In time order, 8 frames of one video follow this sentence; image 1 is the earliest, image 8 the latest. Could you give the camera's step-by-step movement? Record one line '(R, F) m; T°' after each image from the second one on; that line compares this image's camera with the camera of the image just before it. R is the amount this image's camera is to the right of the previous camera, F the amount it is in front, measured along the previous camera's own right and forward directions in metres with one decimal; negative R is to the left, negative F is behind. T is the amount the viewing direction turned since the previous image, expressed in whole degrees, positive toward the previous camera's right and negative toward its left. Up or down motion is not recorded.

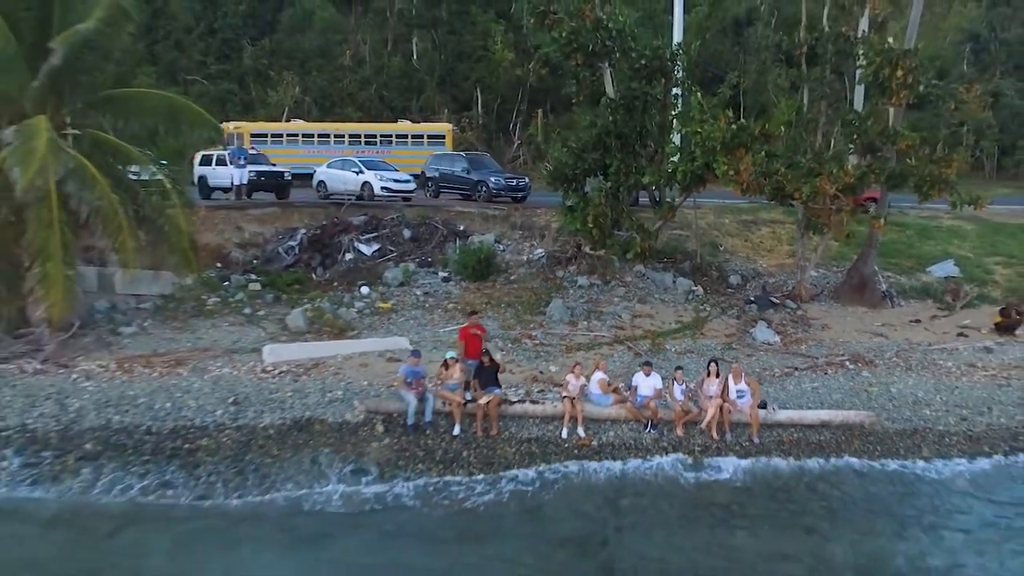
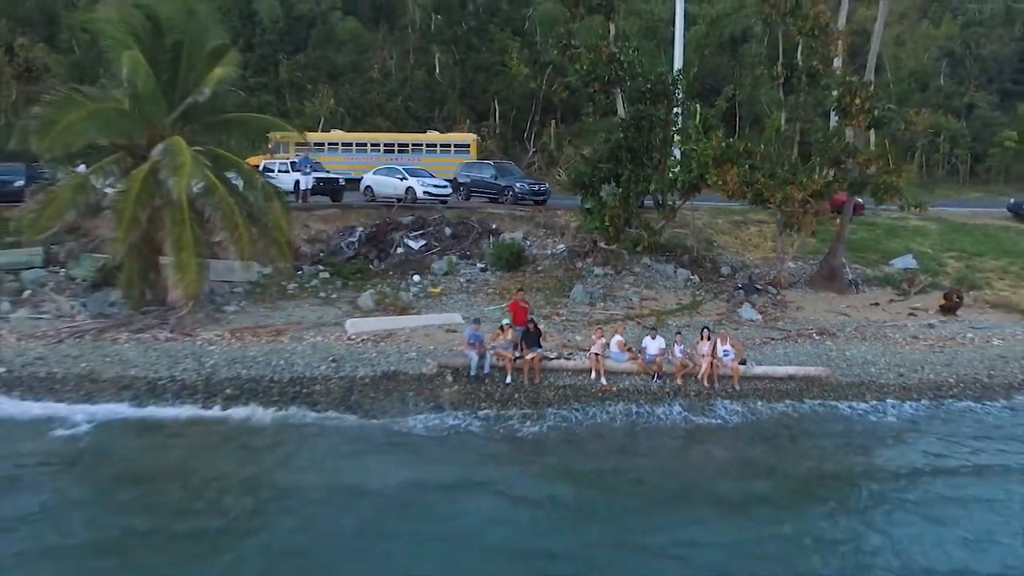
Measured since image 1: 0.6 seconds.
(-0.6, -3.5) m; 0°
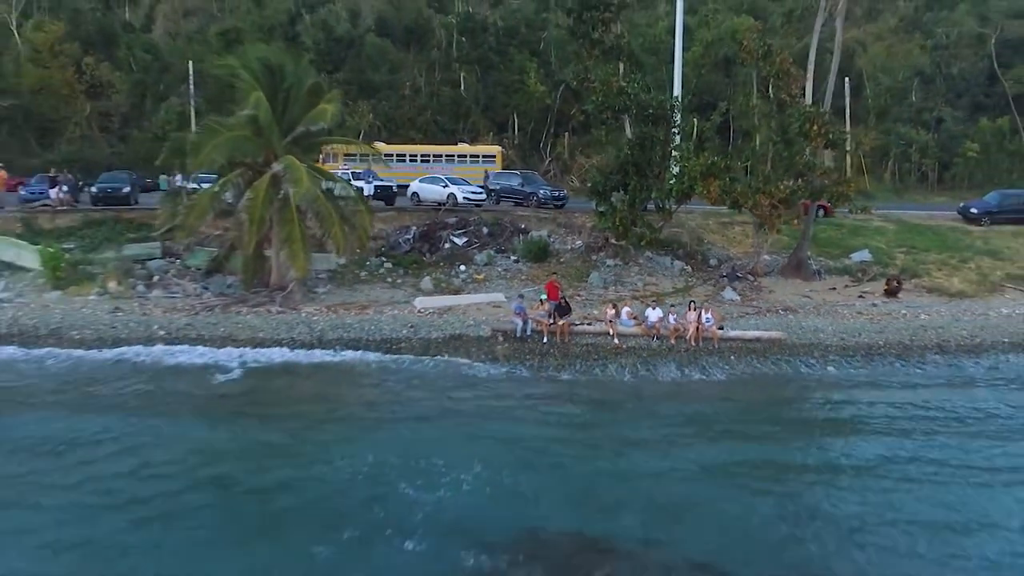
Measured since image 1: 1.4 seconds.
(-0.6, -5.0) m; 0°
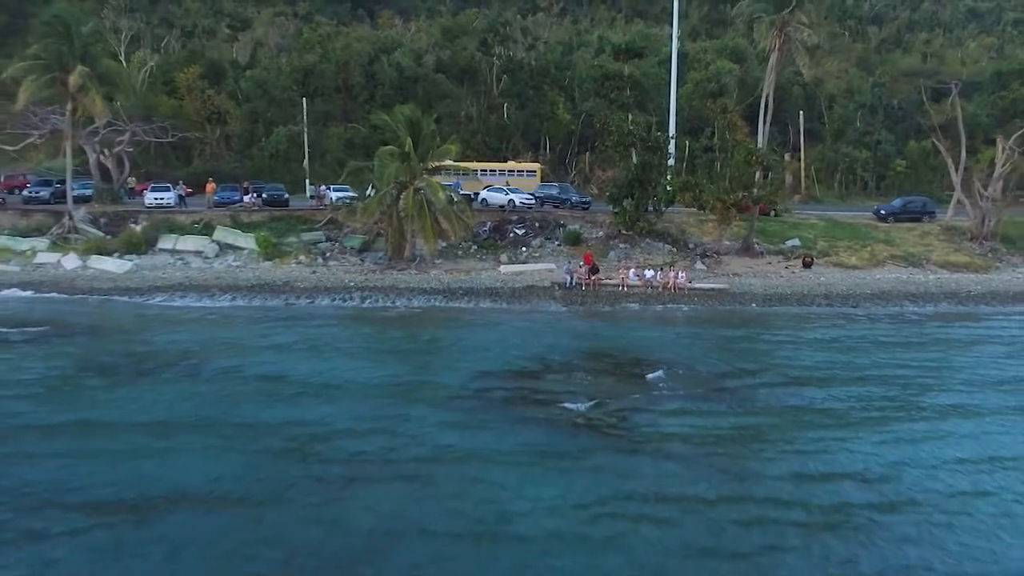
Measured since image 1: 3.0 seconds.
(-1.5, -13.1) m; 0°
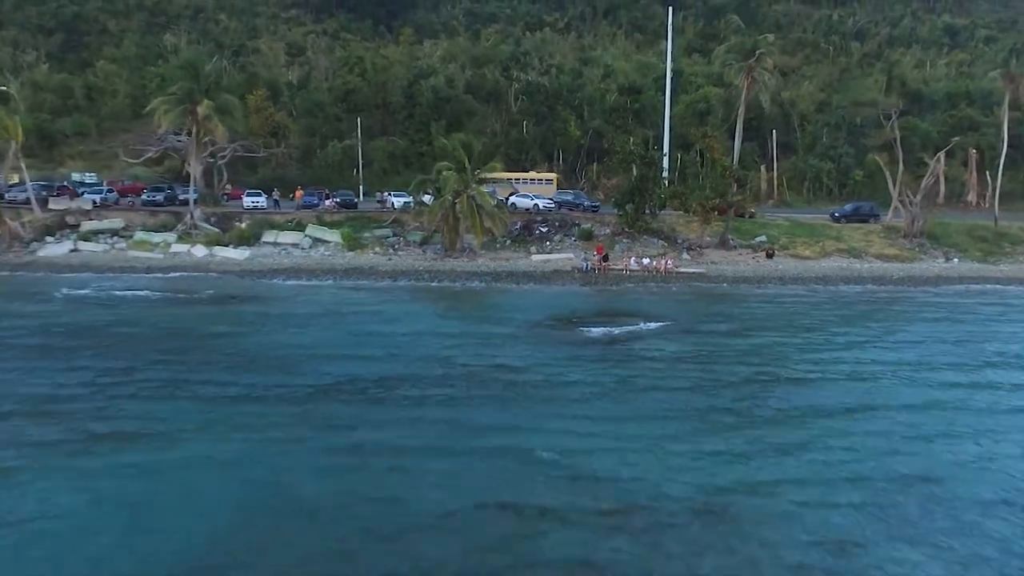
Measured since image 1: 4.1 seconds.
(-1.4, -10.6) m; 0°
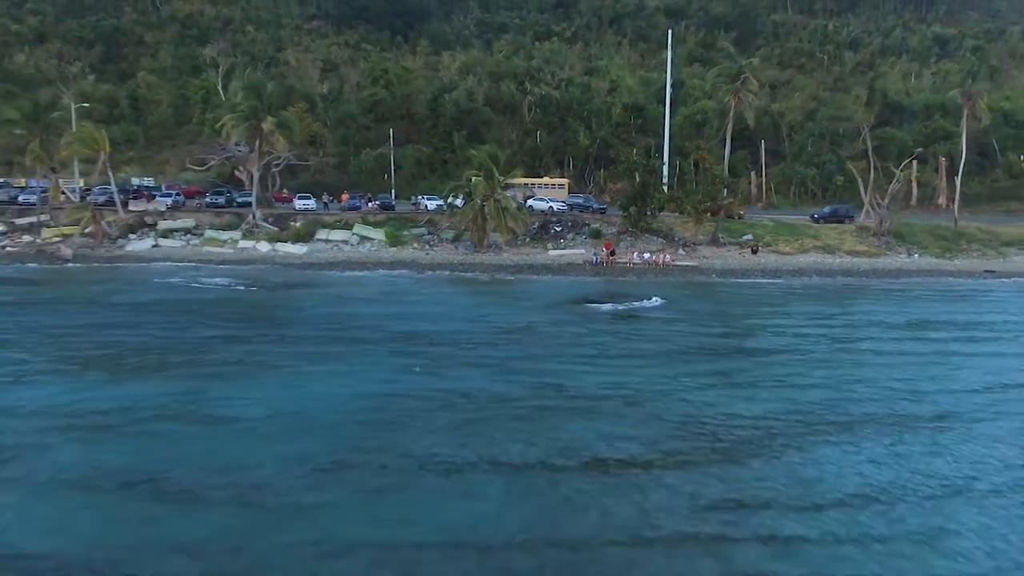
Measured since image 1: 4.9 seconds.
(-0.9, -7.6) m; 0°
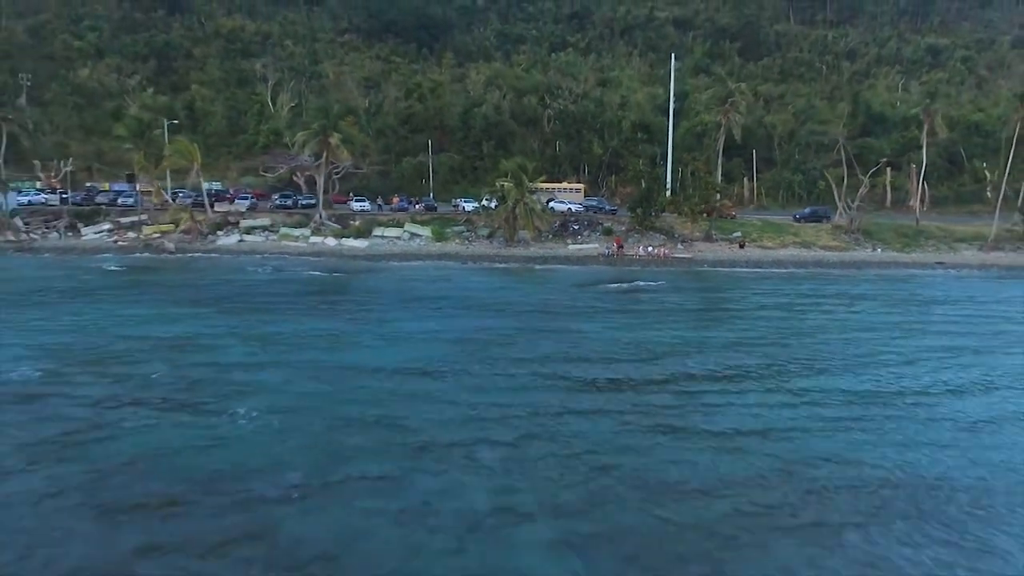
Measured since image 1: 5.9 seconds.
(-0.9, -10.6) m; -1°
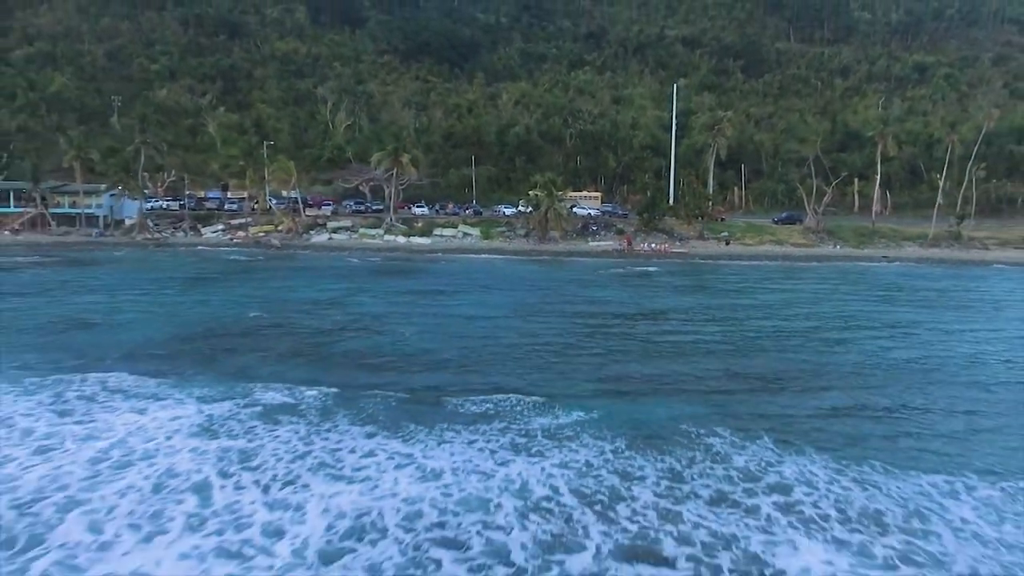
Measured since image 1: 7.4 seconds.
(-1.3, -16.9) m; -1°
